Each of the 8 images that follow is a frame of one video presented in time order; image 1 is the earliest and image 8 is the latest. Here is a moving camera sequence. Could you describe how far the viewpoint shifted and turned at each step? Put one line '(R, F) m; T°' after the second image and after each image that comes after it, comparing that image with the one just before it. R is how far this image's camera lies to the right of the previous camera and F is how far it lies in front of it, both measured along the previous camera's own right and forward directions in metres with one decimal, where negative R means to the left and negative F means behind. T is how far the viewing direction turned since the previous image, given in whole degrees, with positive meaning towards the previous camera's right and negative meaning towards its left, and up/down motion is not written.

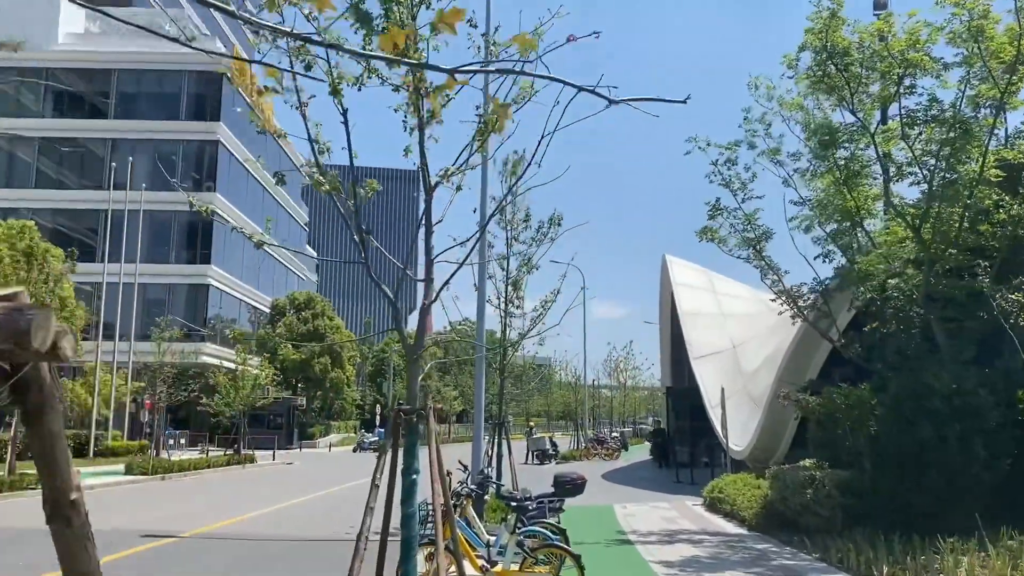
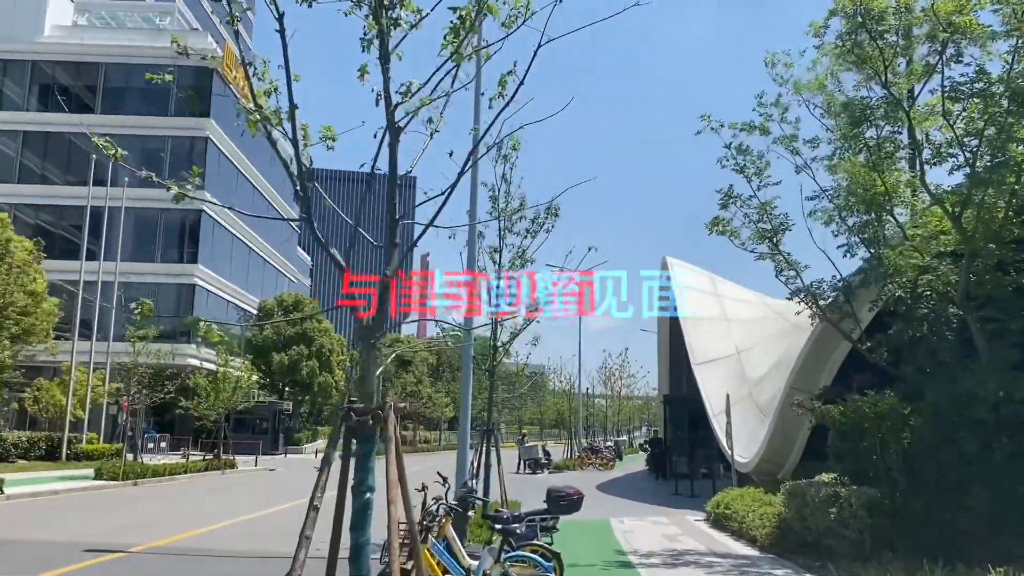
(+0.1, +1.2) m; 0°
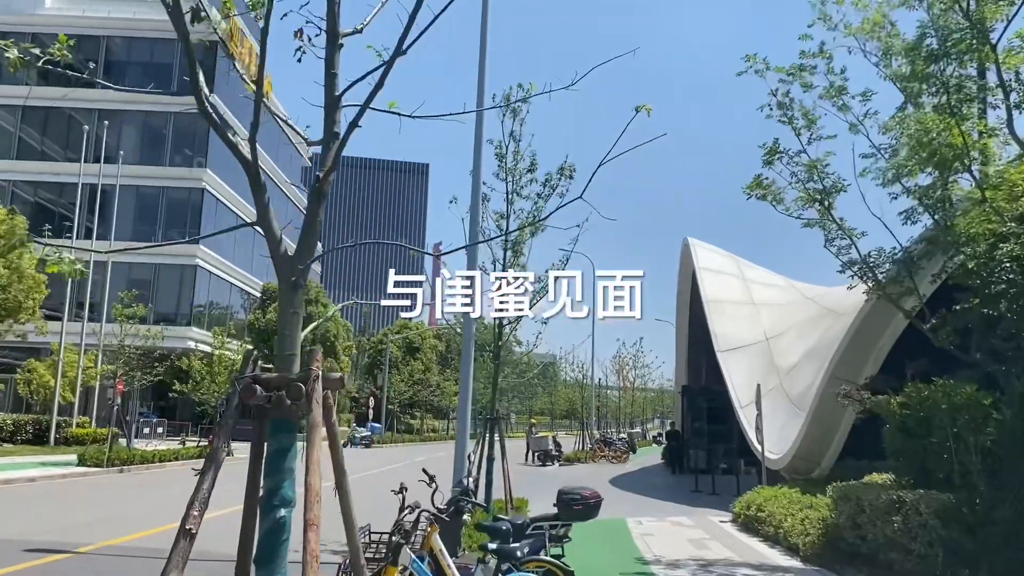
(+0.1, +1.6) m; -1°
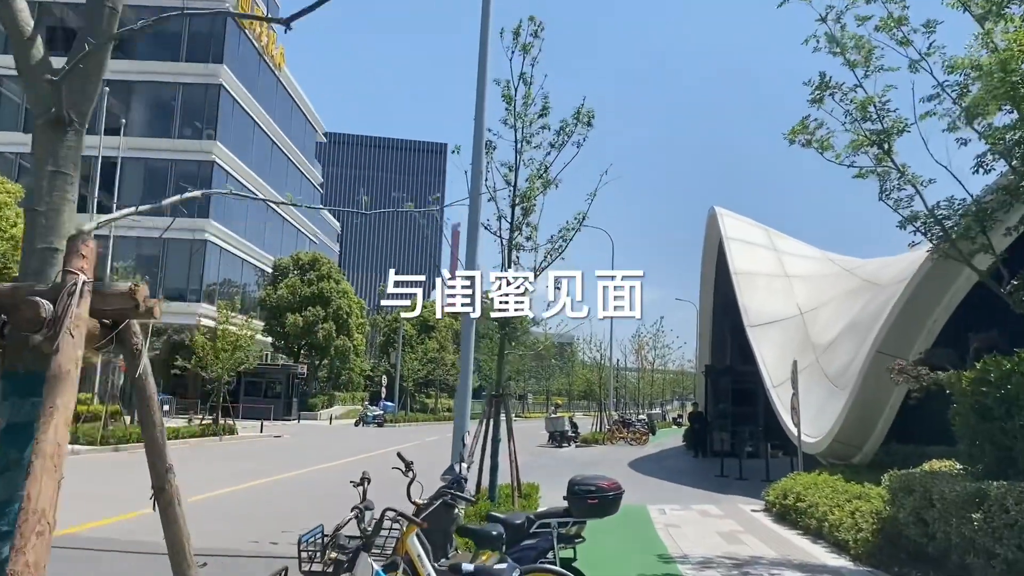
(+0.1, +1.4) m; -1°
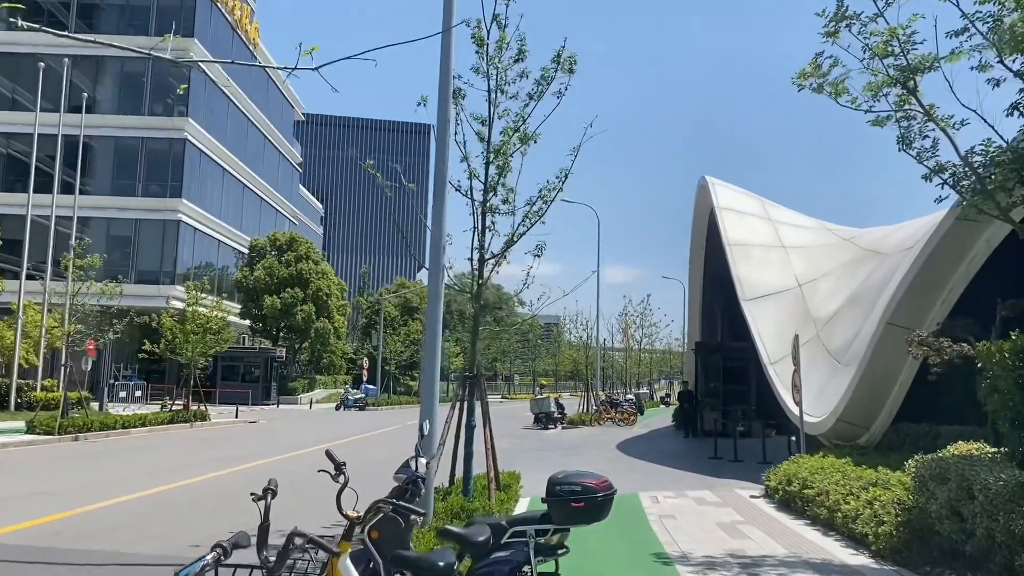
(+0.1, +1.2) m; +1°
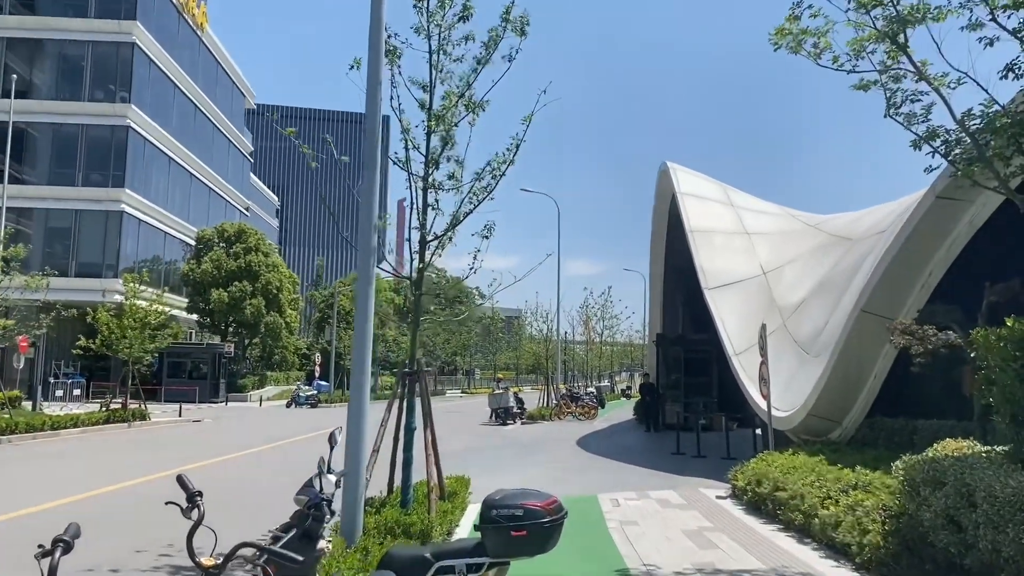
(+0.2, +1.0) m; +3°
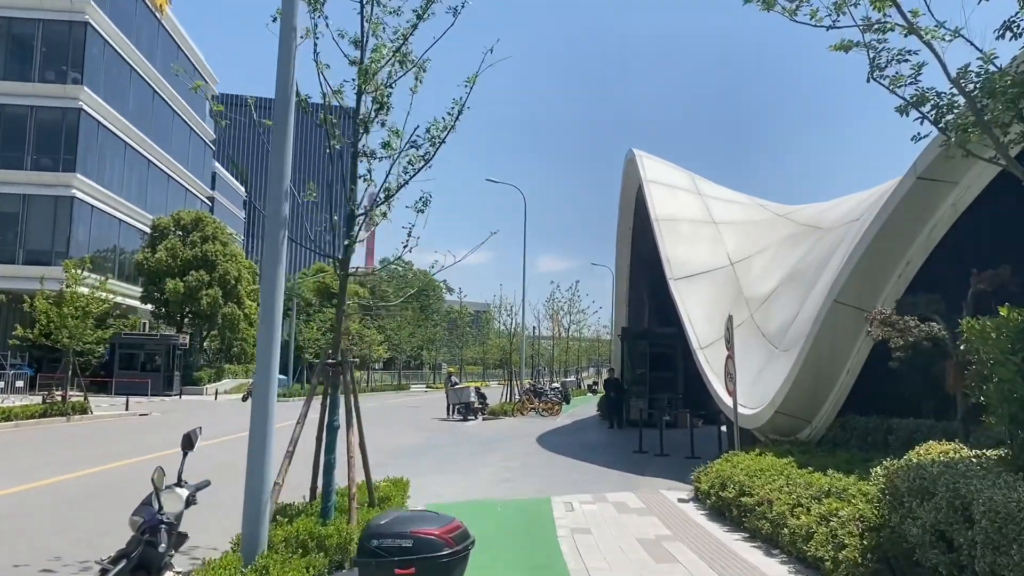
(+0.3, +0.9) m; +2°
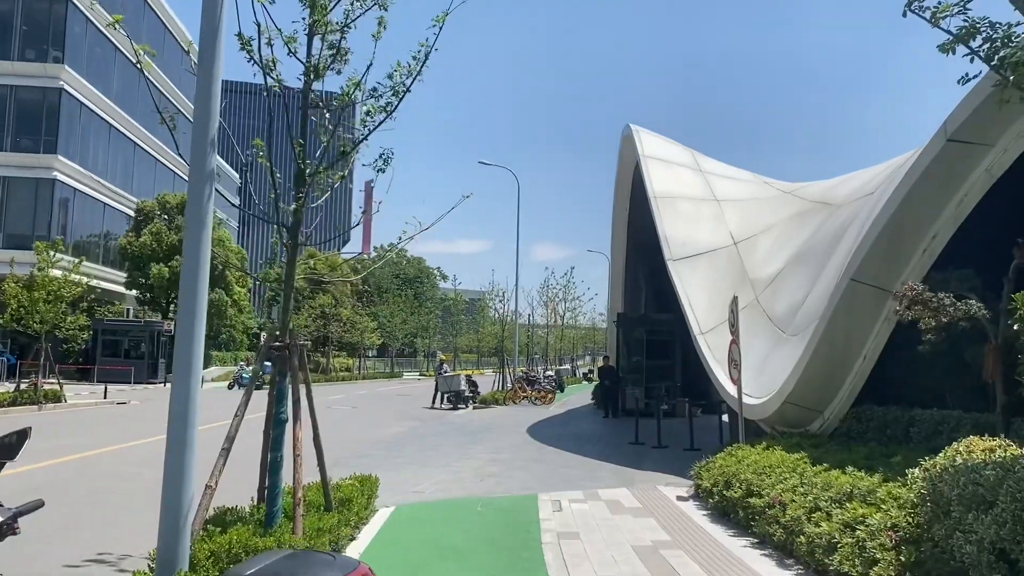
(+0.2, +1.0) m; 0°
